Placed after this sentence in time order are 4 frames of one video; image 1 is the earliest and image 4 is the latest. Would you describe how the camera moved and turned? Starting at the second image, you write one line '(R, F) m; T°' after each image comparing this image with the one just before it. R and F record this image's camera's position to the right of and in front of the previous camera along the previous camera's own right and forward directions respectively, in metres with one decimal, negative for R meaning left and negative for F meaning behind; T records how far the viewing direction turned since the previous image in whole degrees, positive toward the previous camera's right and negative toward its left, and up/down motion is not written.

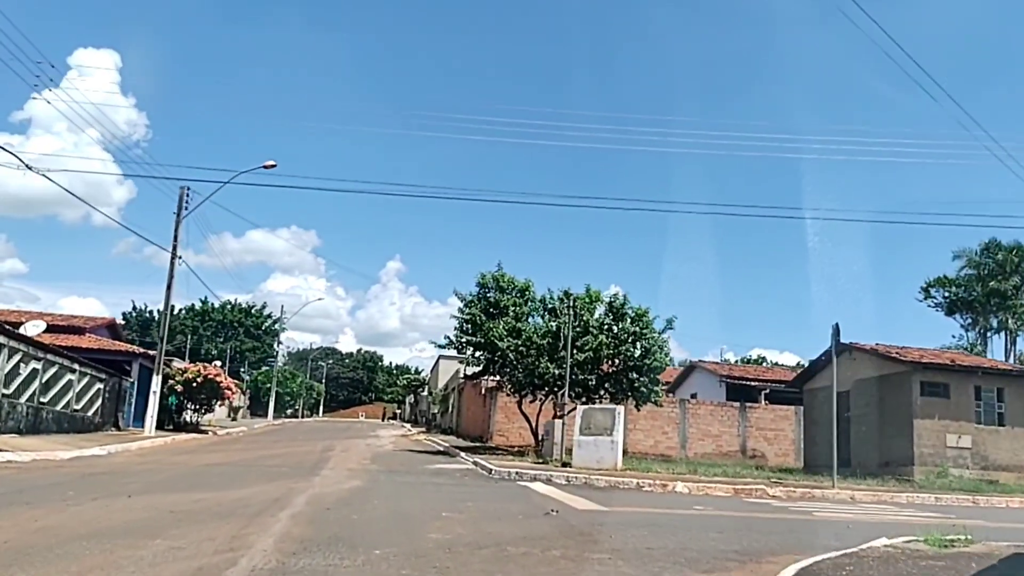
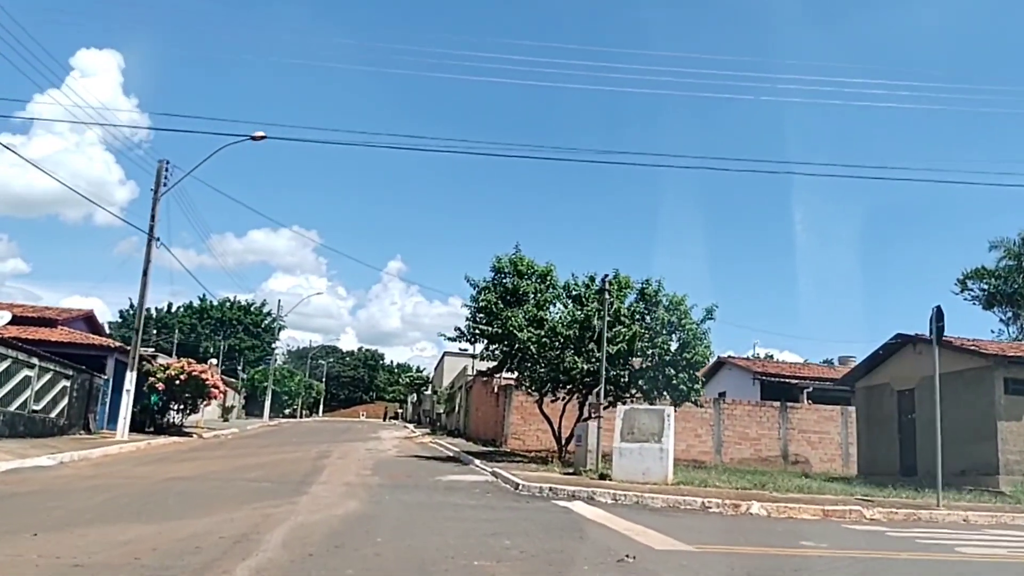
(-0.8, +3.7) m; 0°
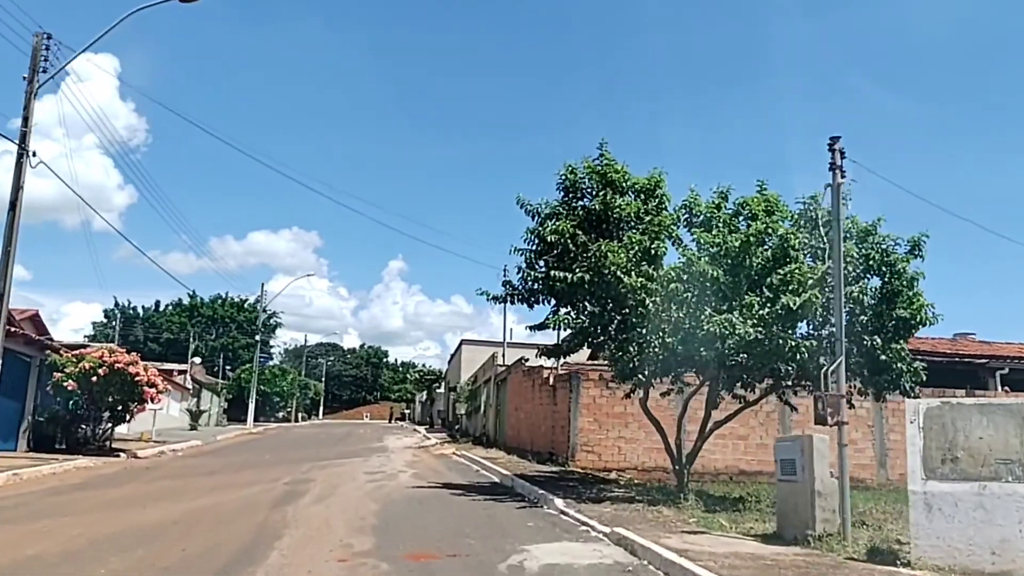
(-2.1, +10.5) m; 0°
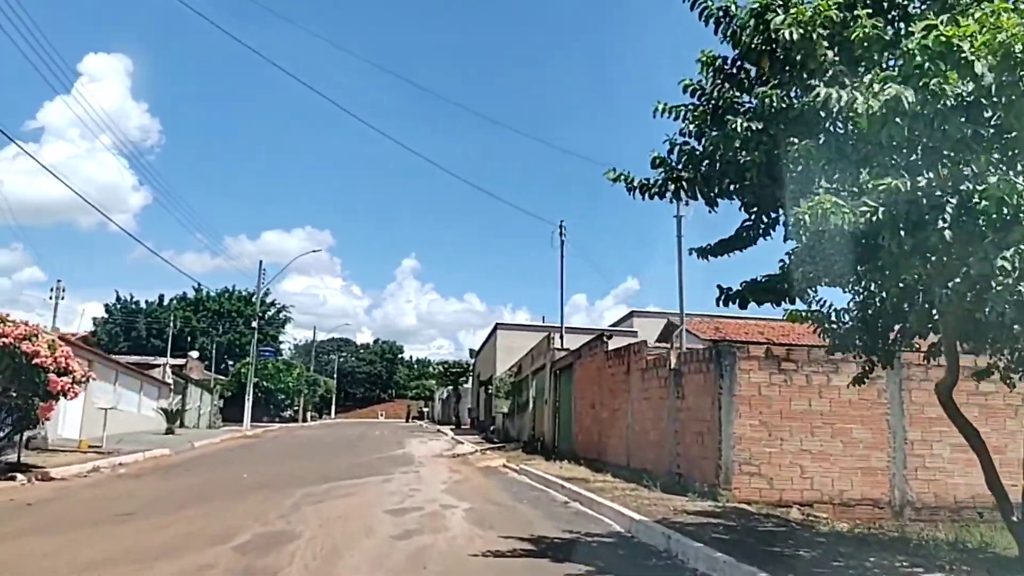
(-2.0, +8.5) m; -1°
